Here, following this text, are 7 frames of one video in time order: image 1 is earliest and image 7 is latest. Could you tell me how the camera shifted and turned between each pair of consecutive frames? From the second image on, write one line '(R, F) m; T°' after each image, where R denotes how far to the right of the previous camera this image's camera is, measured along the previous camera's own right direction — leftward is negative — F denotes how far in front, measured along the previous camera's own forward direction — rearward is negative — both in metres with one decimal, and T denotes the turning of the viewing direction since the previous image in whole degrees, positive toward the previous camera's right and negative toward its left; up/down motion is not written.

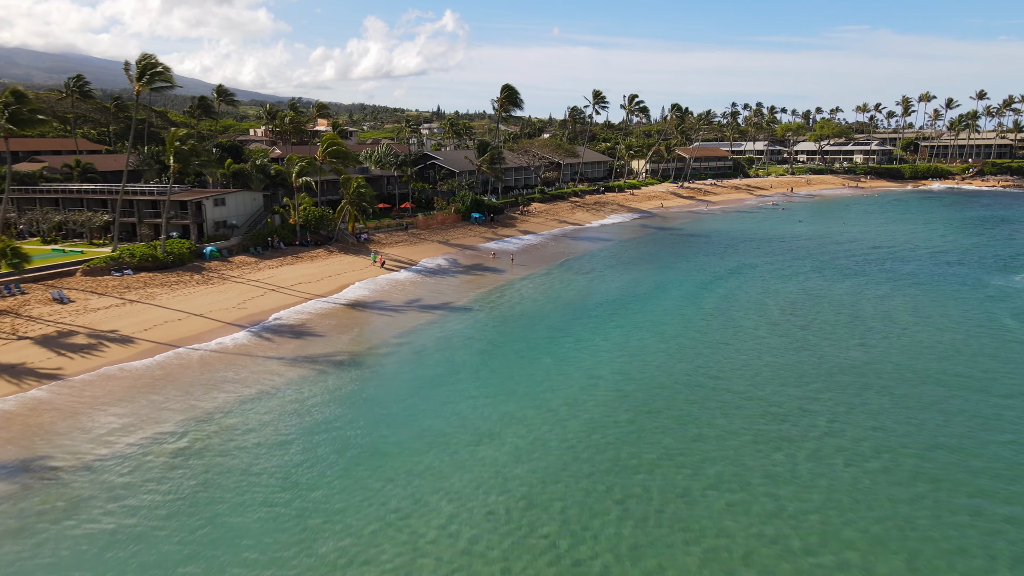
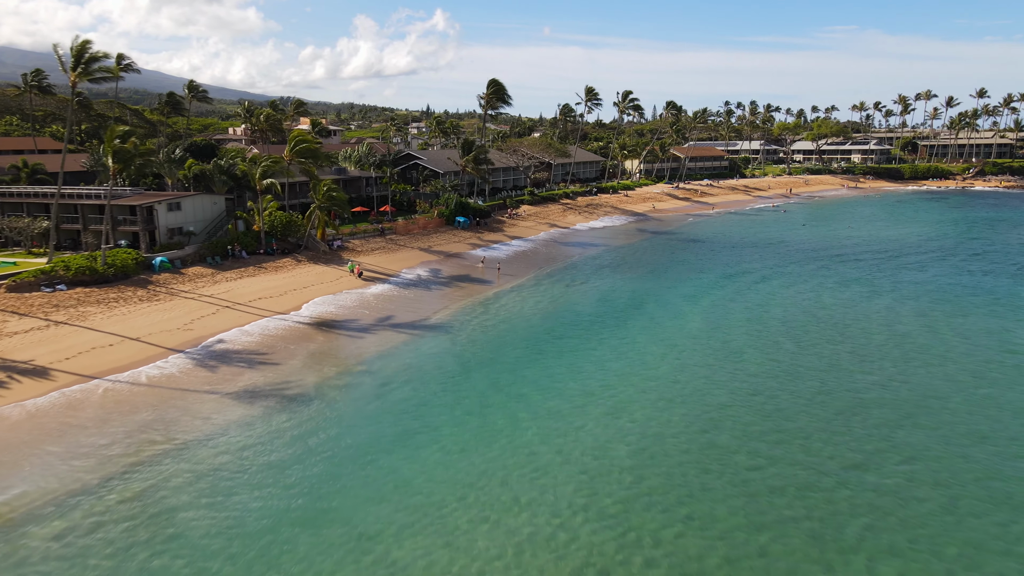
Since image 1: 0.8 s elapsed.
(+0.3, +4.2) m; +1°
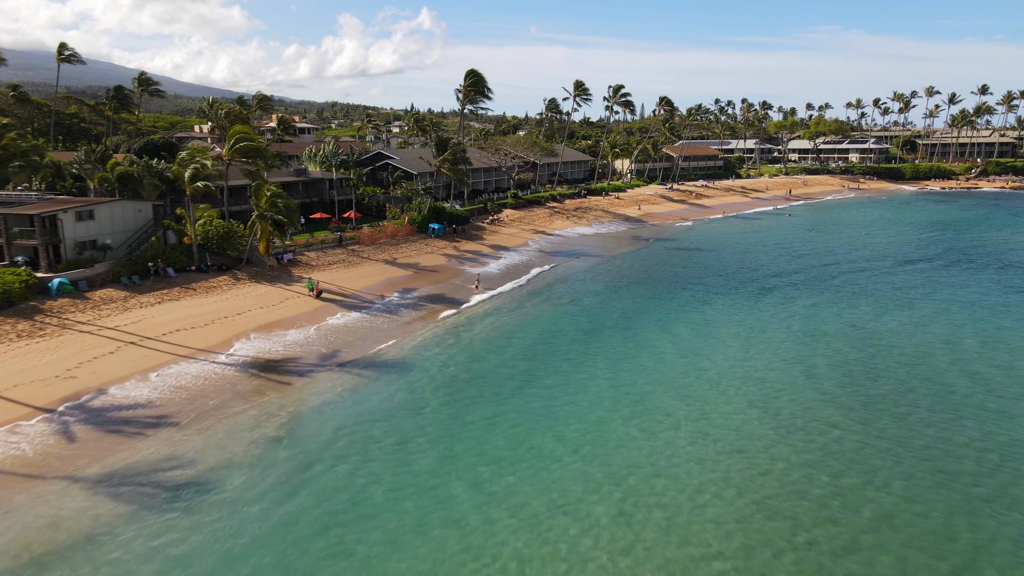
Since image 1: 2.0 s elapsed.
(+0.5, +6.6) m; +1°
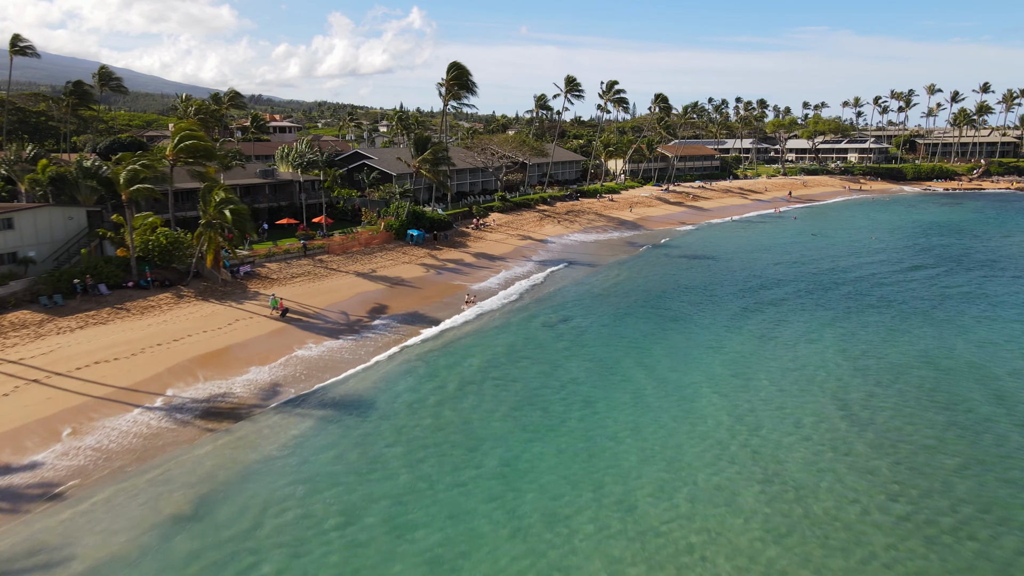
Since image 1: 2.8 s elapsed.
(+0.3, +4.6) m; +1°
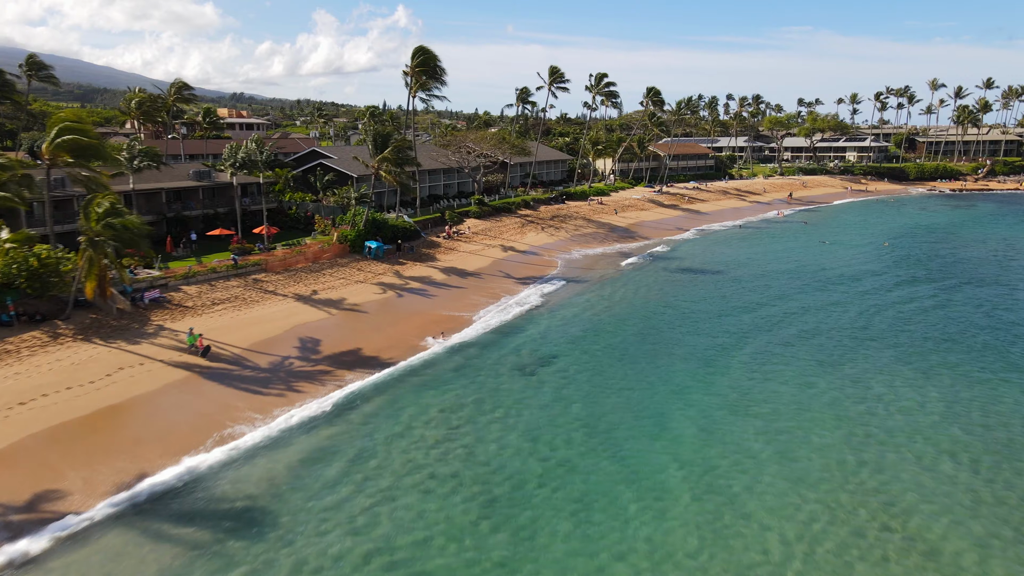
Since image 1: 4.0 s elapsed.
(+0.6, +7.1) m; +1°
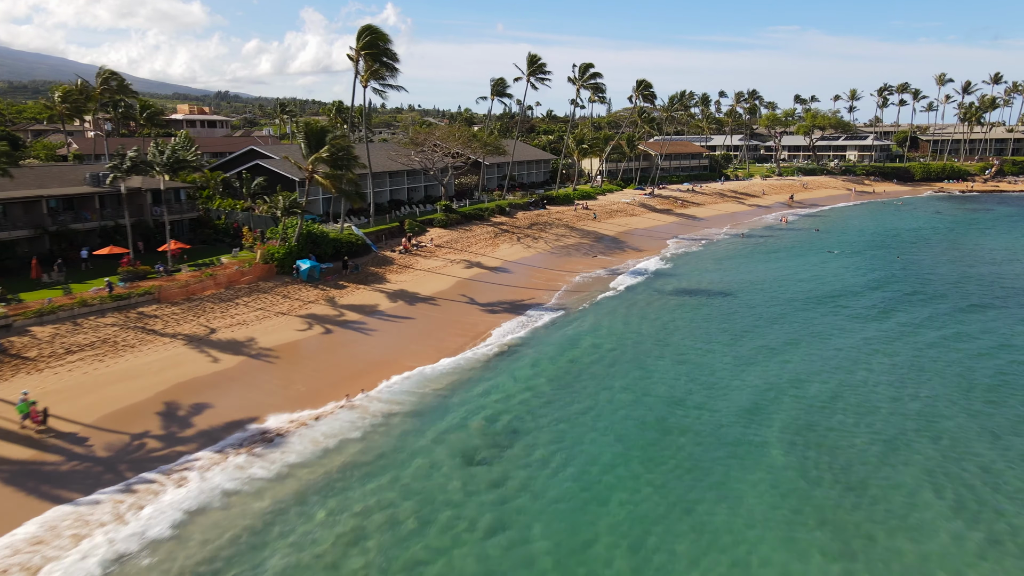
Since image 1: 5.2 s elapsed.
(+1.3, +7.5) m; +1°
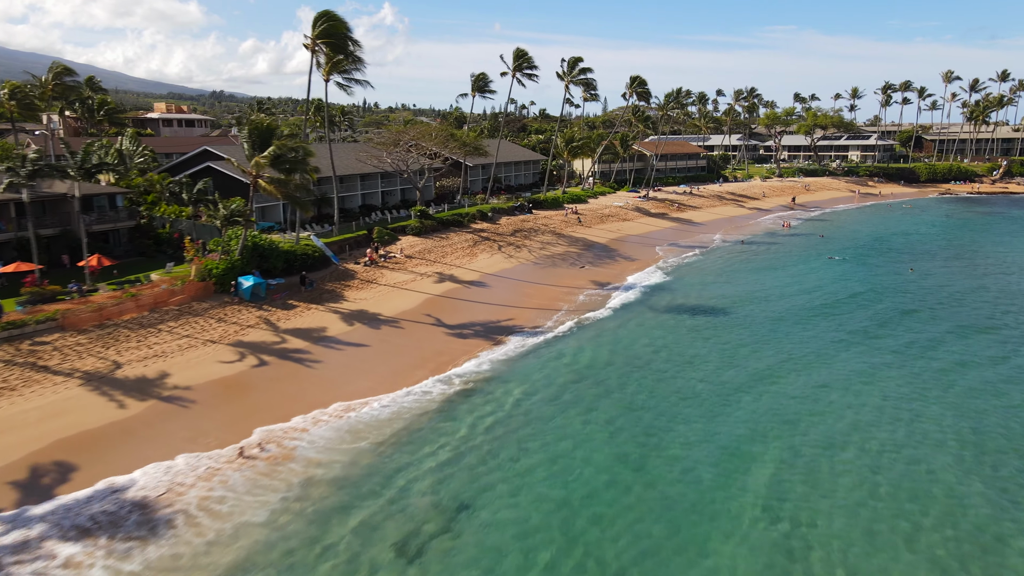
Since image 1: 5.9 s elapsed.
(+1.1, +4.3) m; 0°
